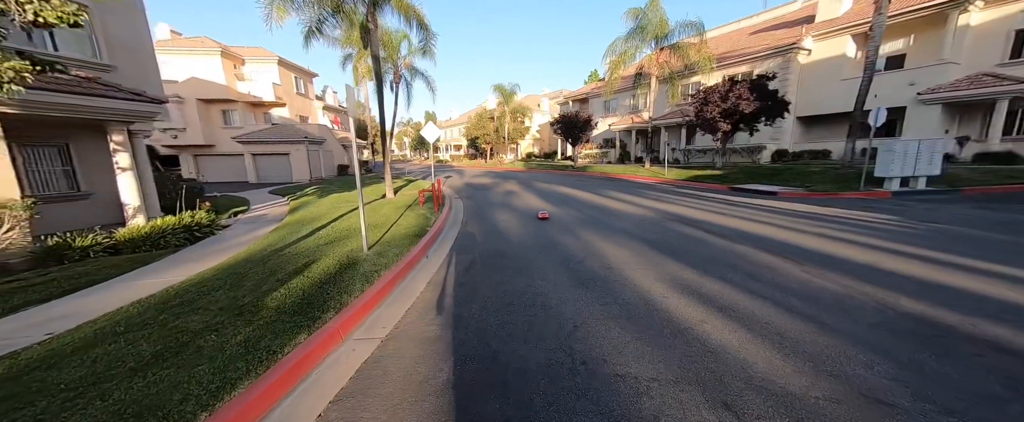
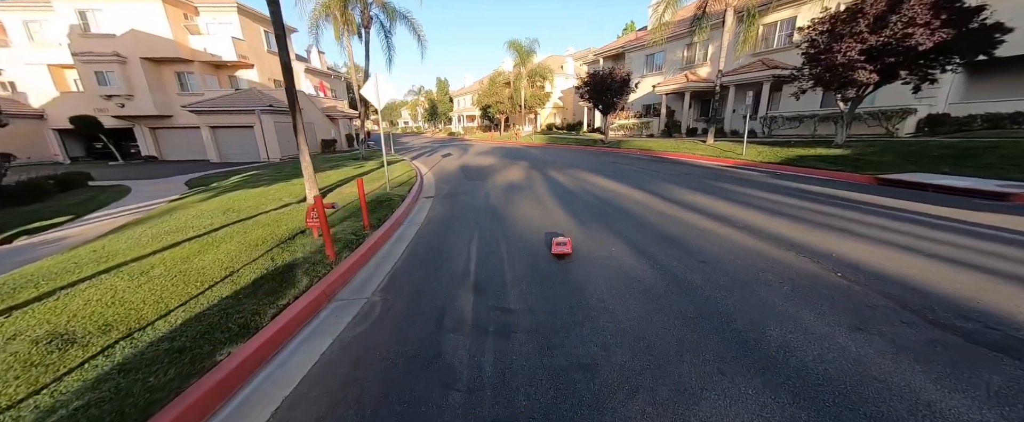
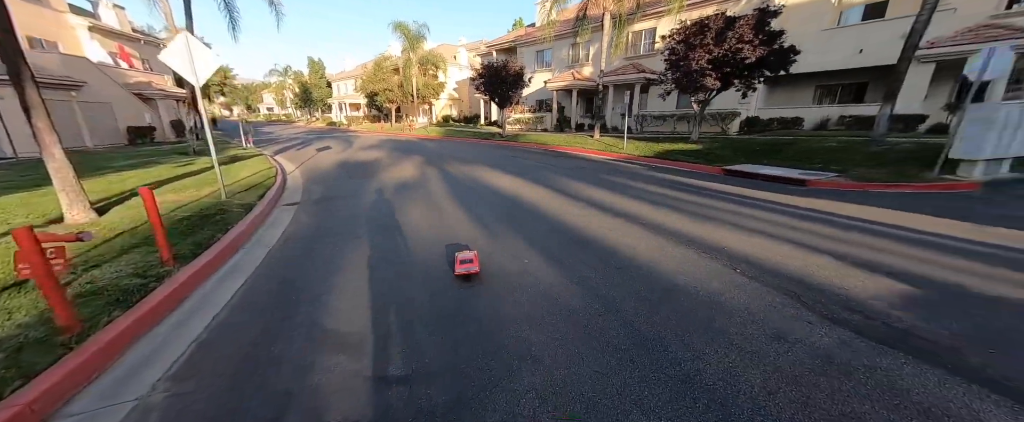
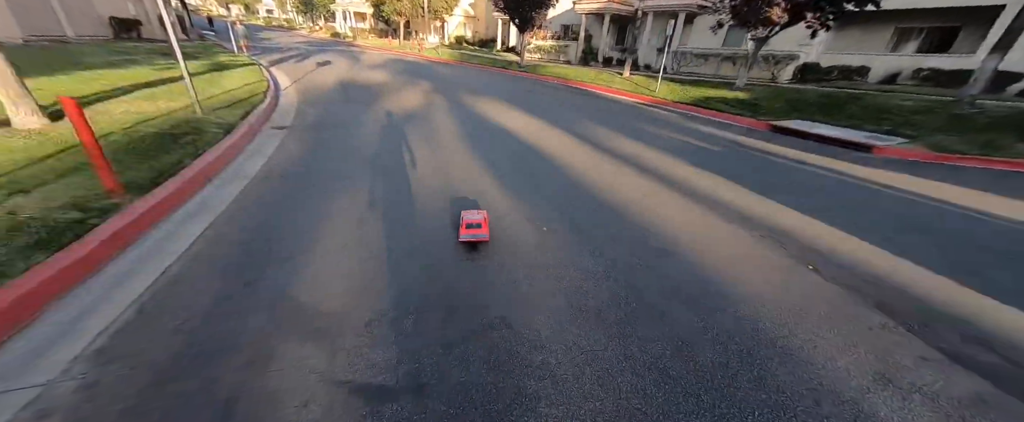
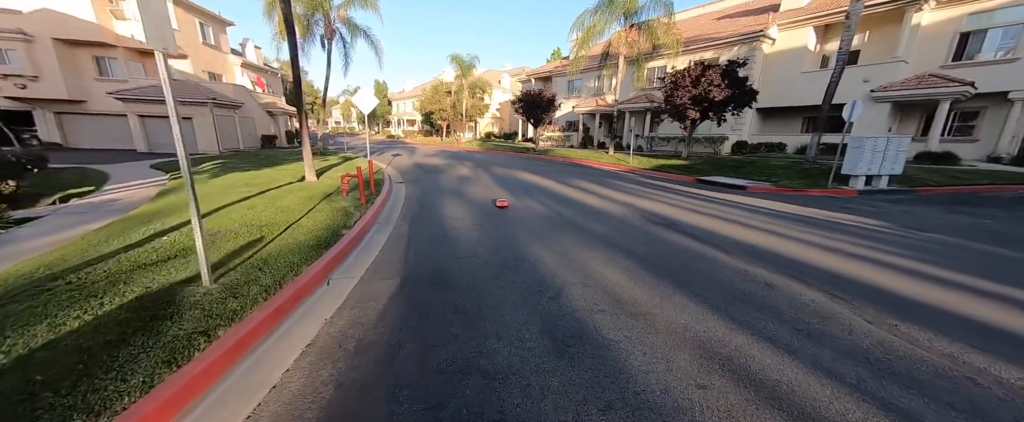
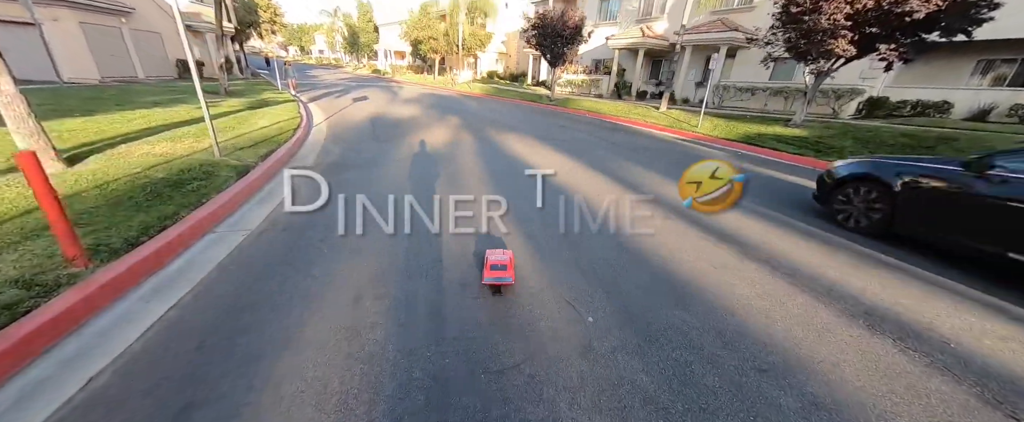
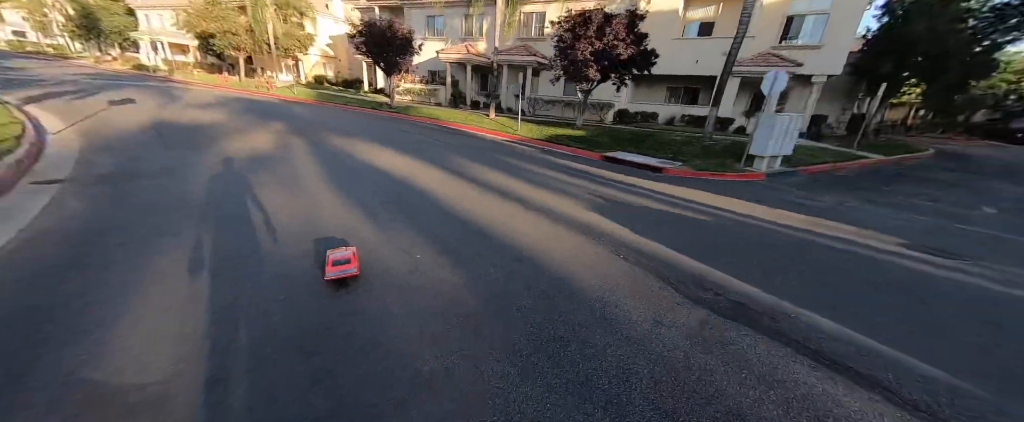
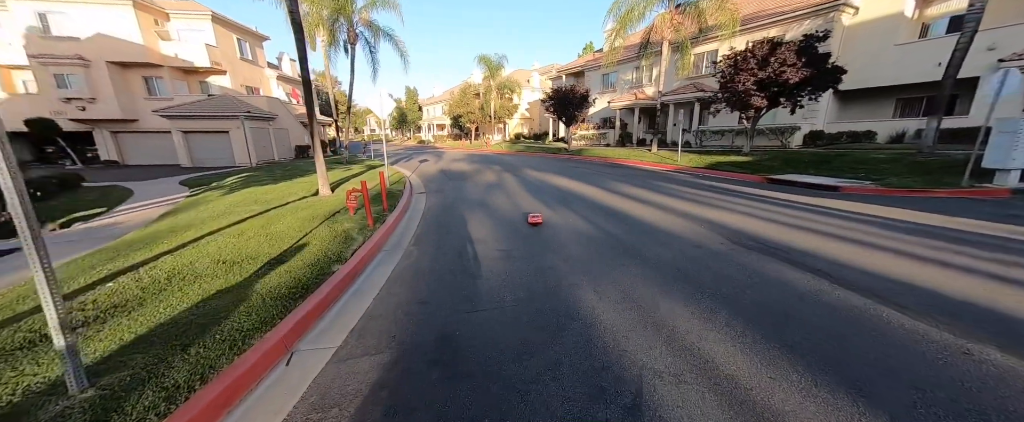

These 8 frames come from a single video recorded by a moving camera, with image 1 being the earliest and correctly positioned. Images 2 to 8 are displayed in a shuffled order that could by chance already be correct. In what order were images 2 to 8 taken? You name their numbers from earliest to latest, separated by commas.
5, 8, 2, 3, 7, 4, 6
